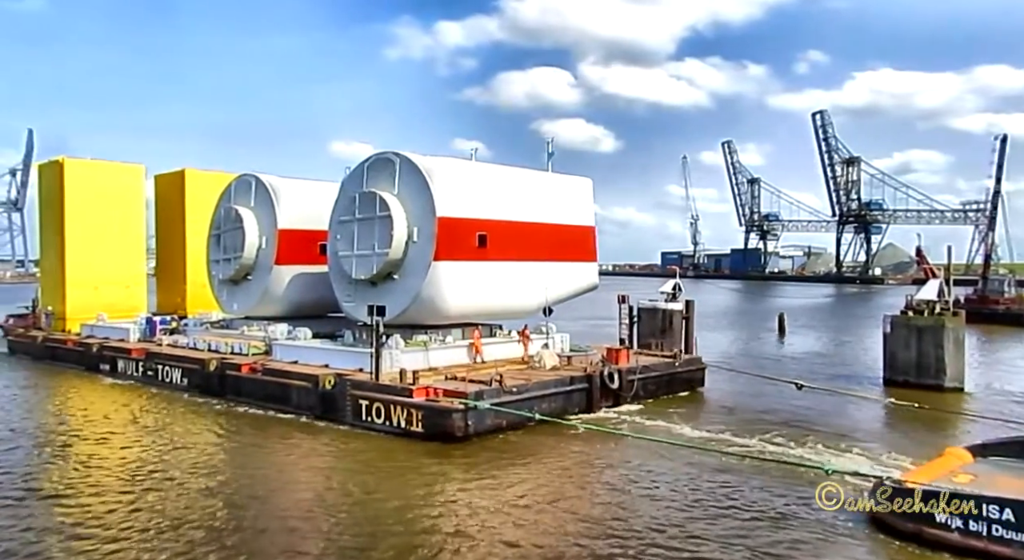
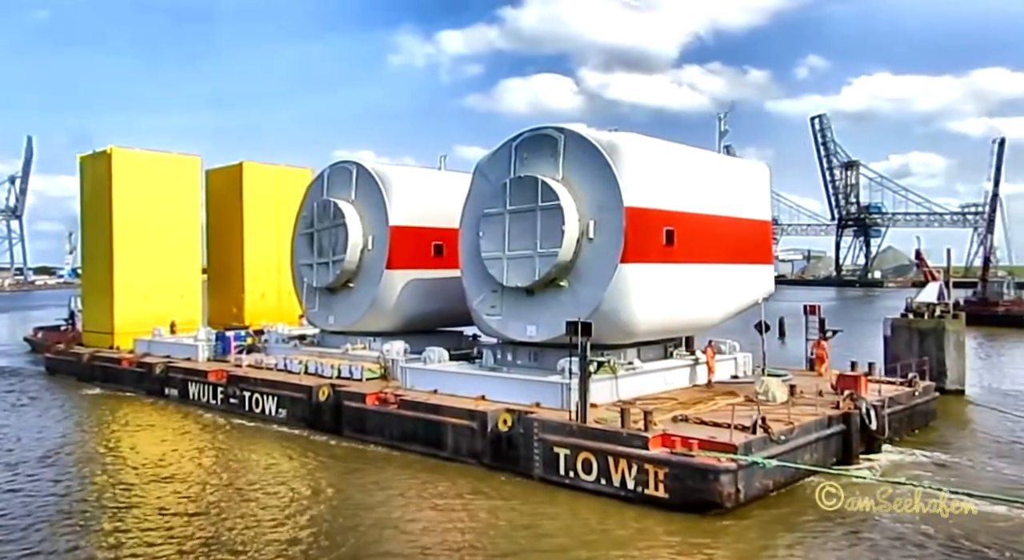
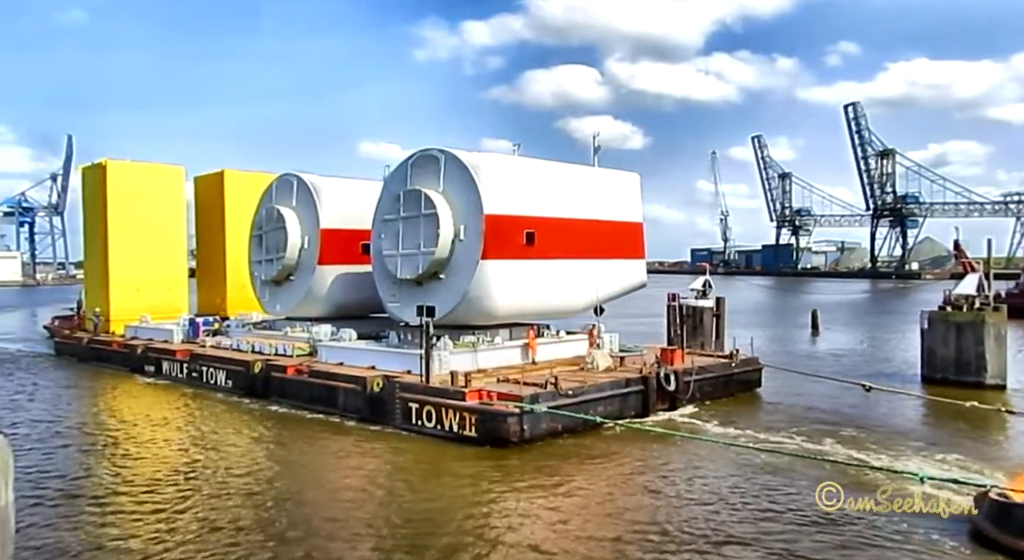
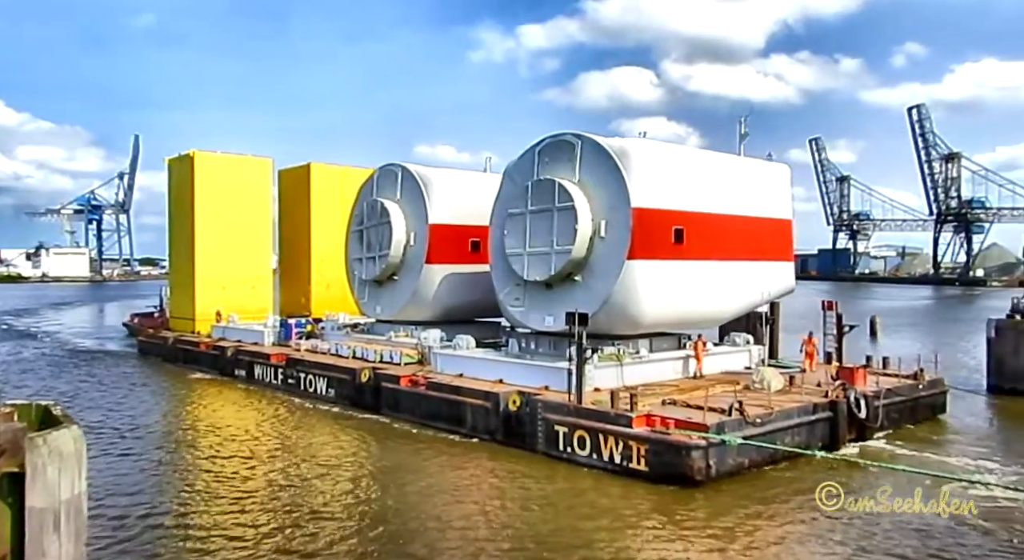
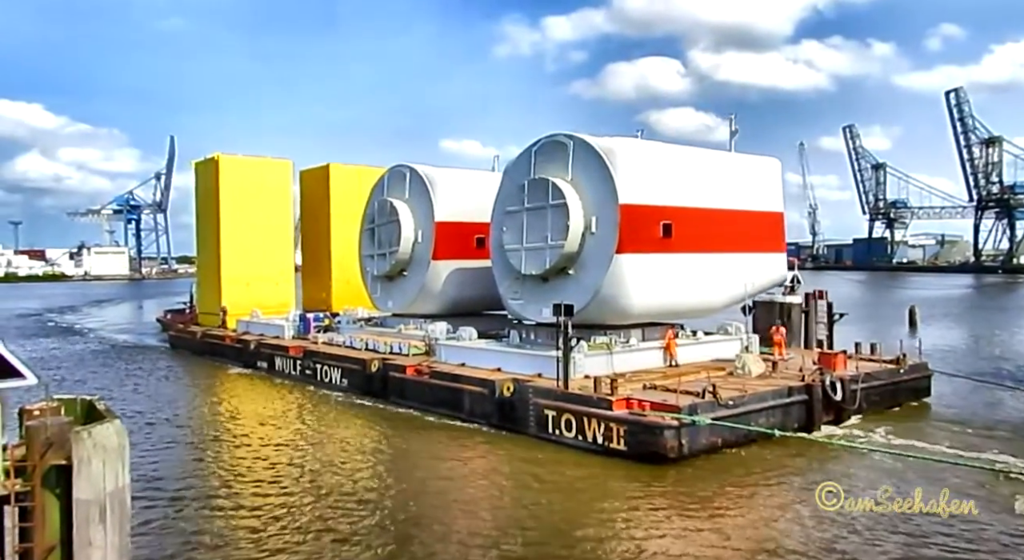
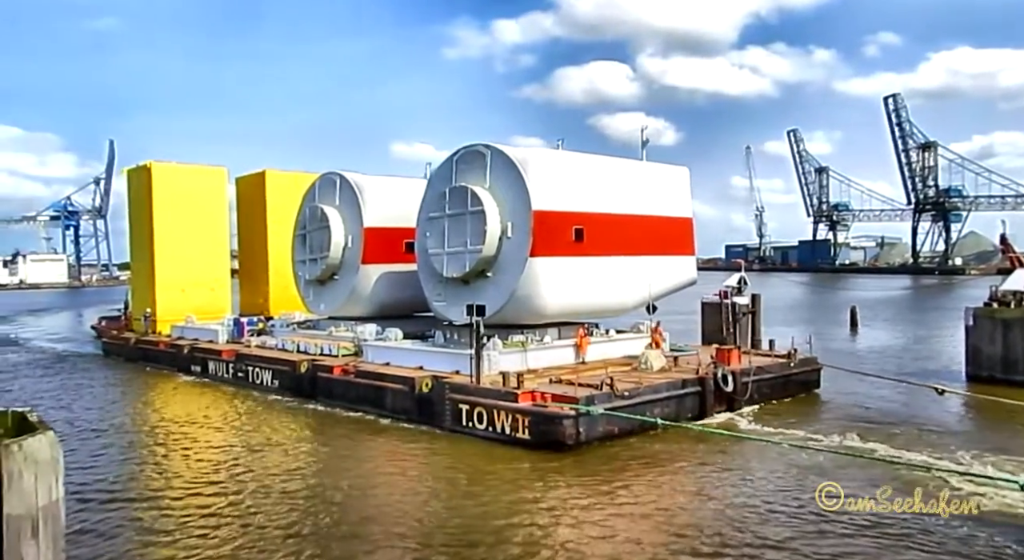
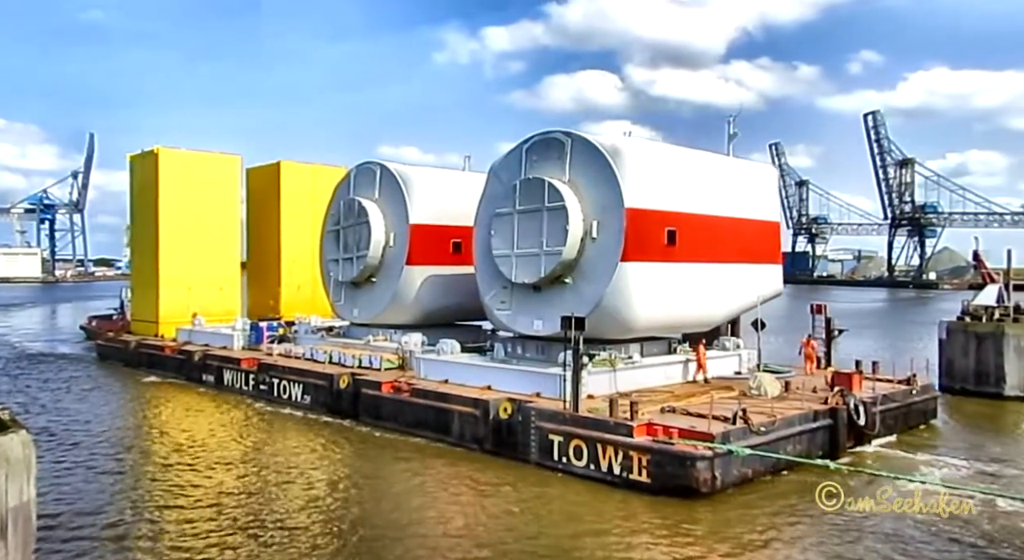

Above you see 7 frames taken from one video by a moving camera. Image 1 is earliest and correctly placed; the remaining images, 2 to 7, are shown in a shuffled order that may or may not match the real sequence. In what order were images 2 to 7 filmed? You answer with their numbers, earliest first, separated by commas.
3, 6, 5, 4, 7, 2
